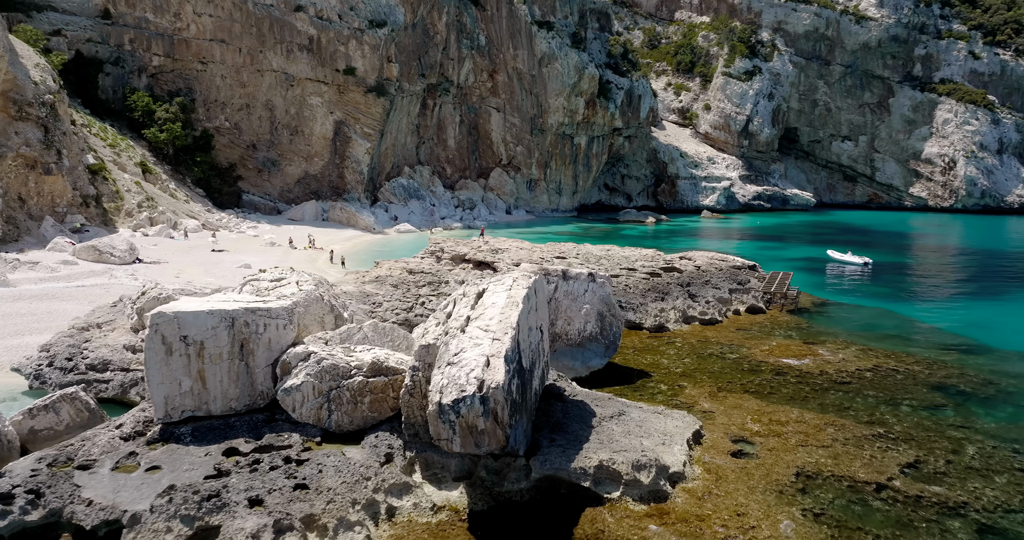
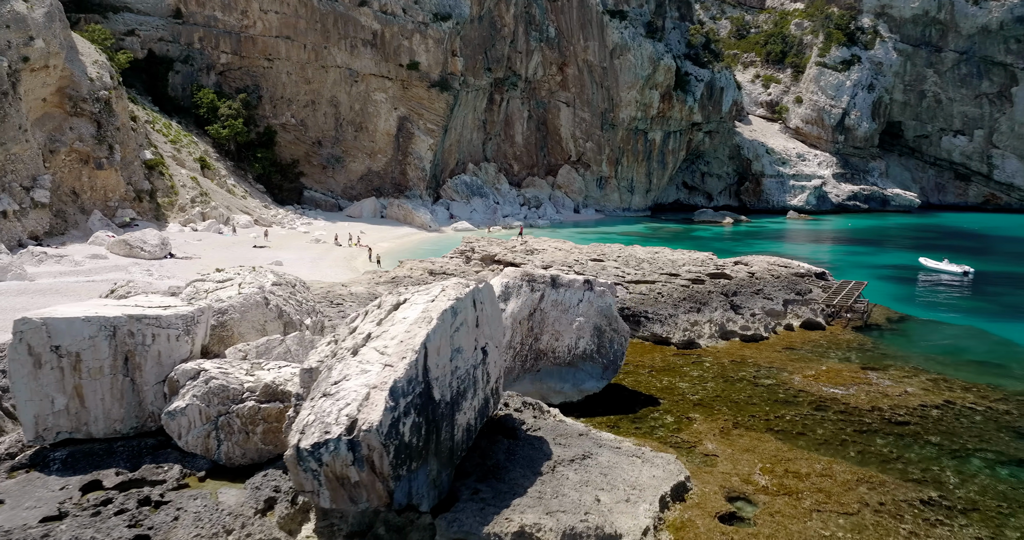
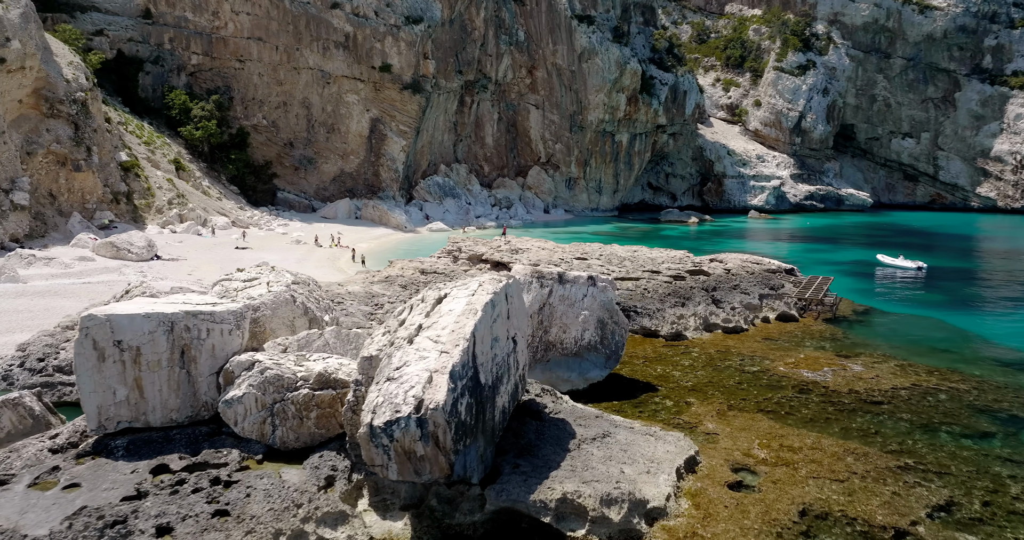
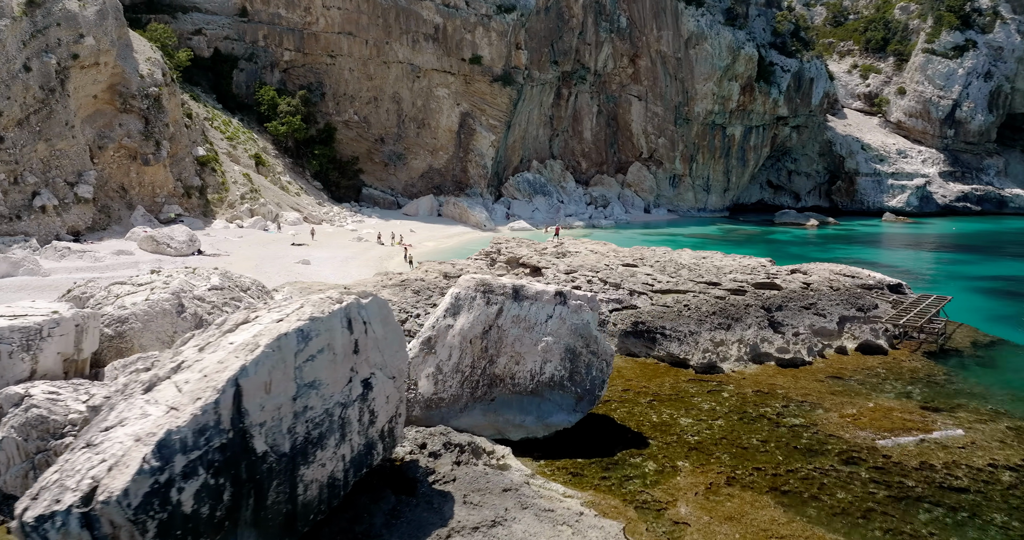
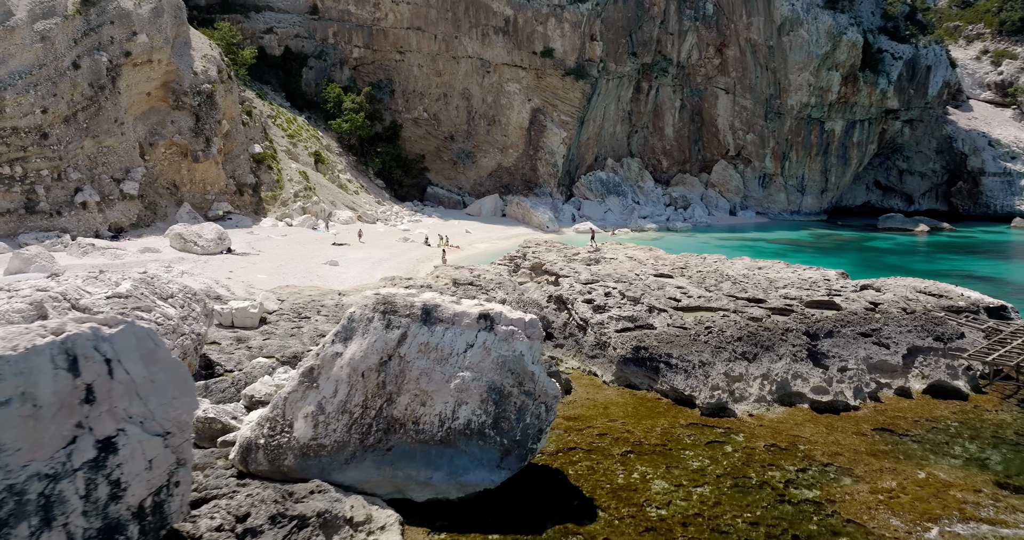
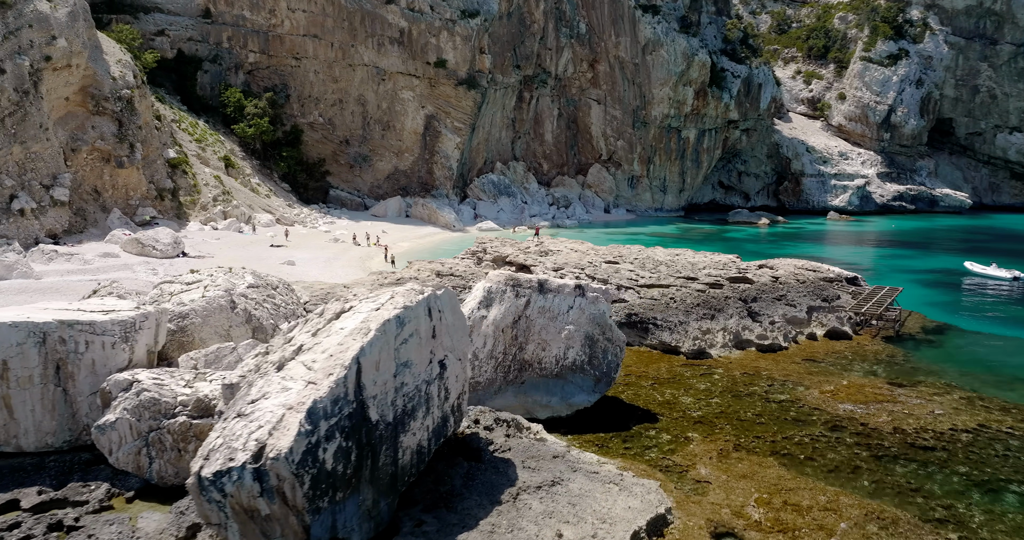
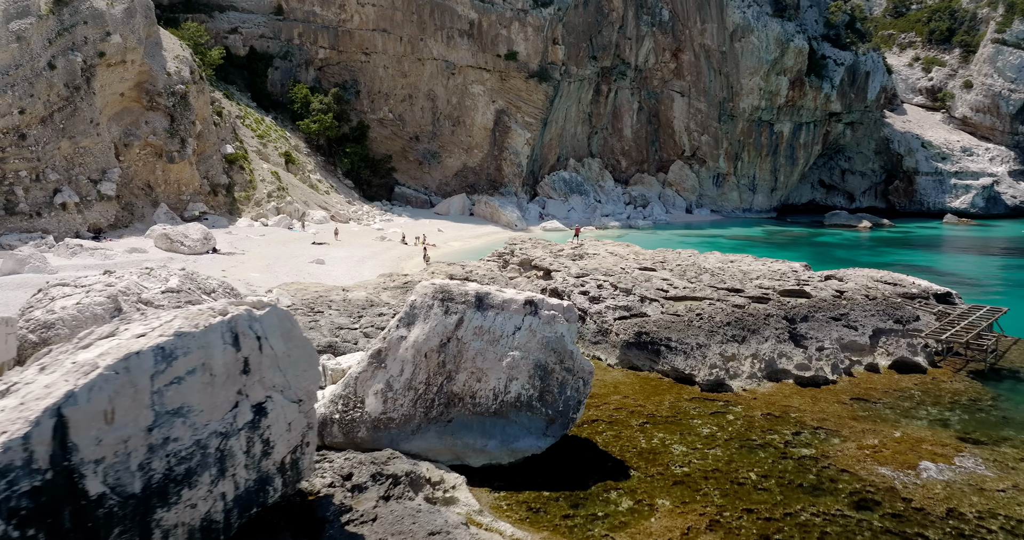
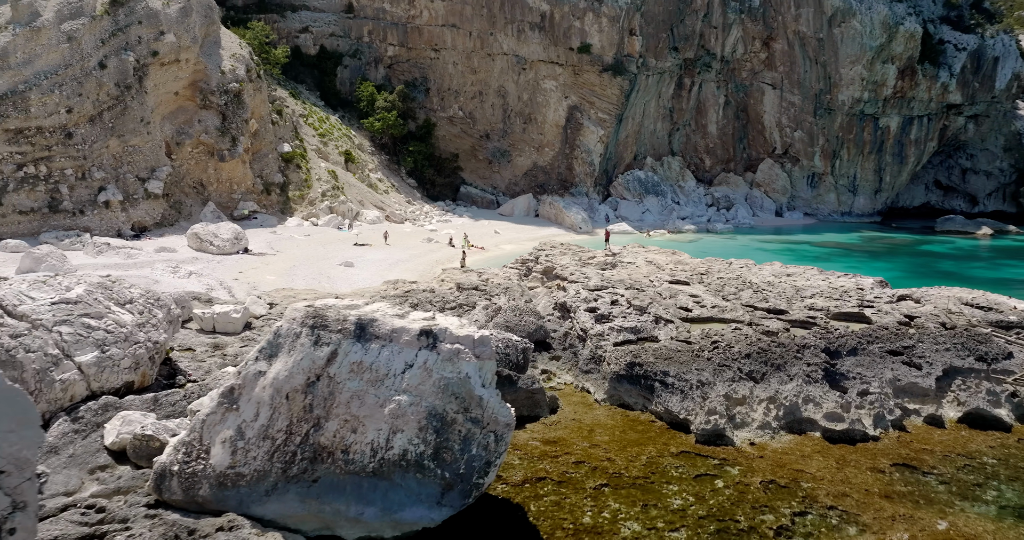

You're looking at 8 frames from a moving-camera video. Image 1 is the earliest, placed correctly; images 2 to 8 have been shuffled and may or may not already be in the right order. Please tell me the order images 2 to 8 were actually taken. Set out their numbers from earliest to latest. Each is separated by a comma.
3, 2, 6, 4, 7, 5, 8
